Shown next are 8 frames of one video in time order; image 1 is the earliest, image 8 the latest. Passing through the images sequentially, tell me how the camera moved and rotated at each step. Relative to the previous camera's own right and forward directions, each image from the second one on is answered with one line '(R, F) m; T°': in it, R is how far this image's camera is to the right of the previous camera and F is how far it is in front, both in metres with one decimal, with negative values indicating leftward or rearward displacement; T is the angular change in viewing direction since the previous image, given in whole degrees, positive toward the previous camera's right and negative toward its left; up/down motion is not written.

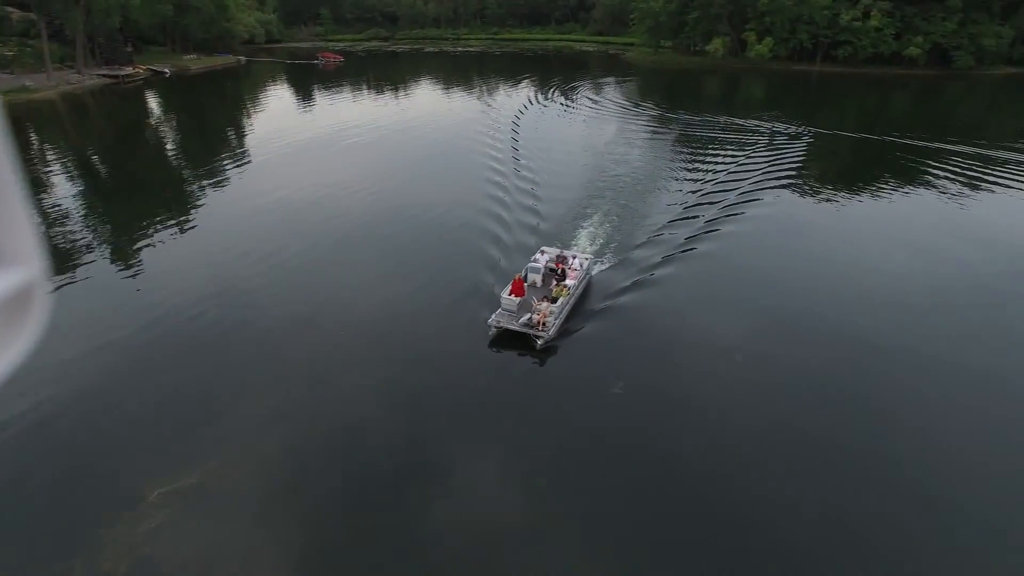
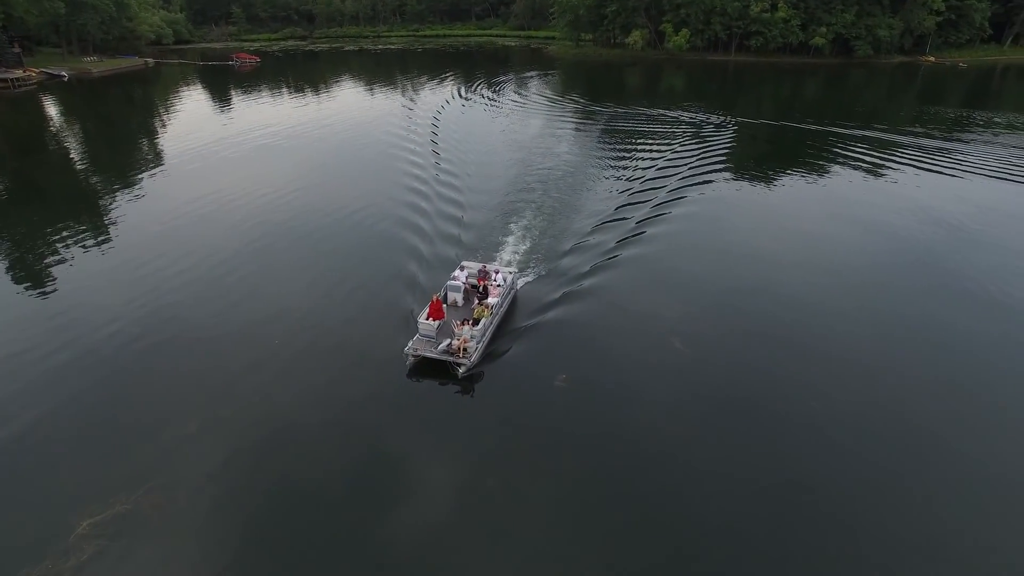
(+1.2, +0.7) m; +5°
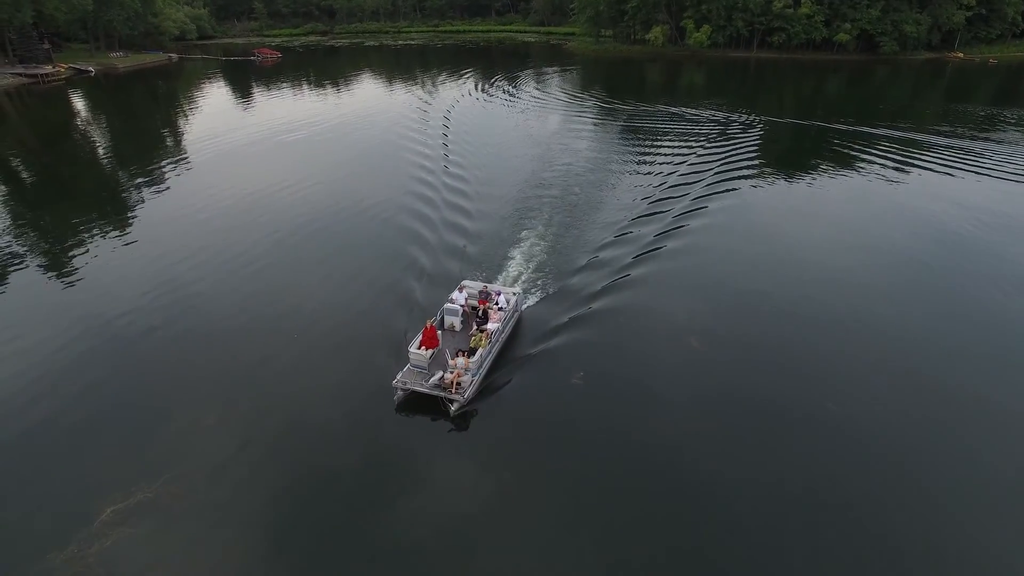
(0.0, -0.1) m; -1°
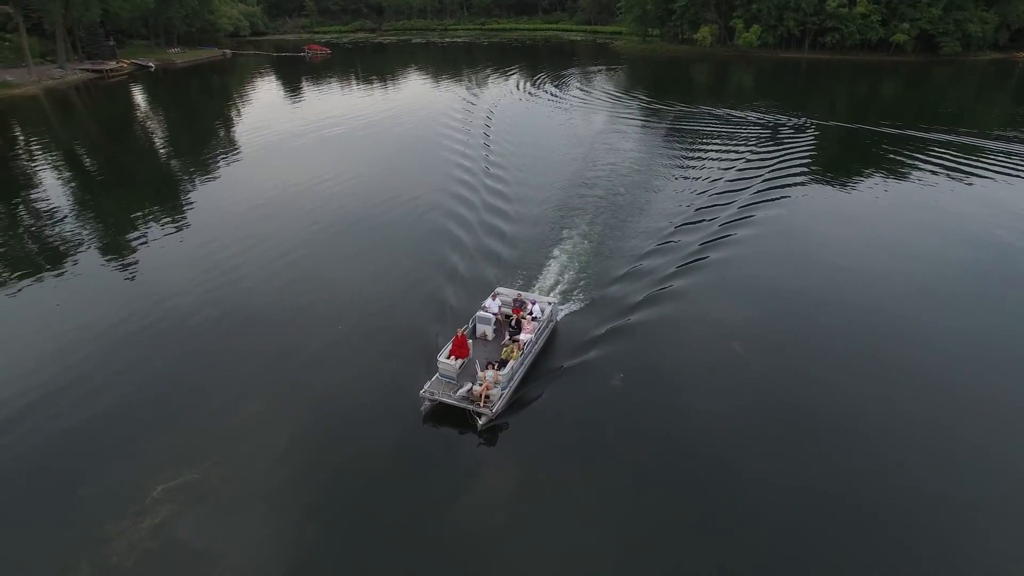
(0.0, -0.2) m; -3°
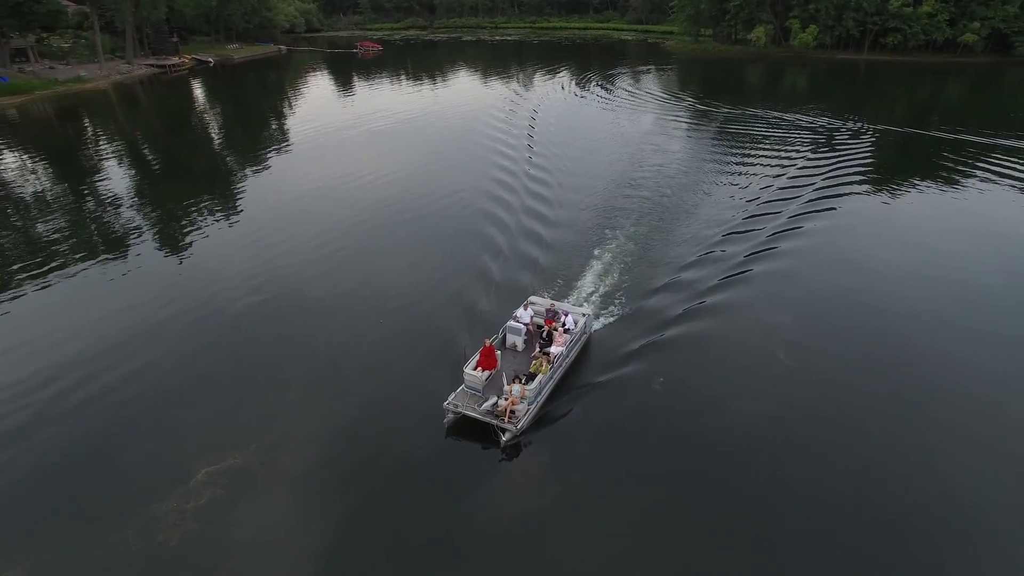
(+0.1, 0.0) m; -4°
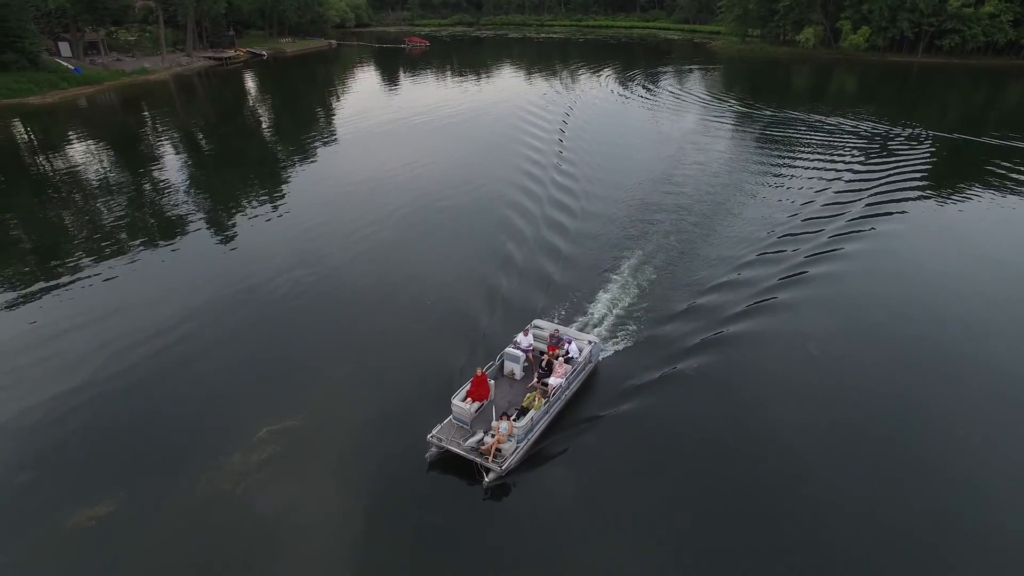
(+0.1, -0.5) m; -3°
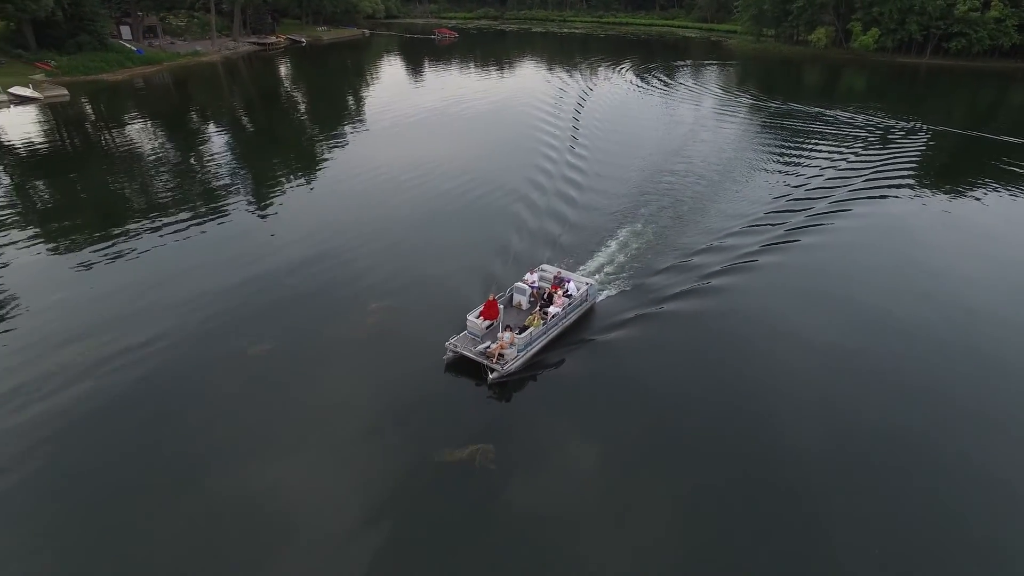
(0.0, -2.7) m; -1°
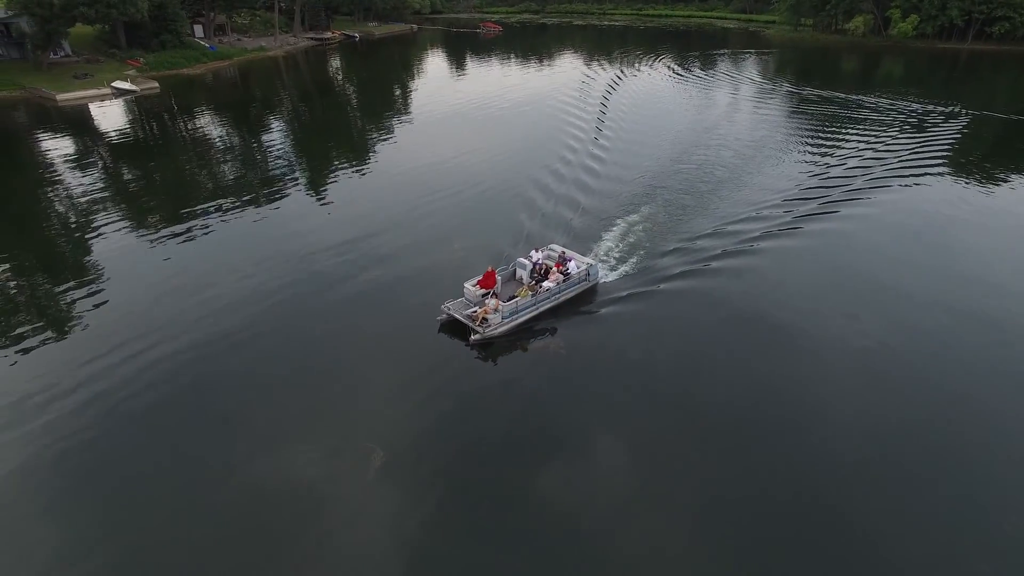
(0.0, -2.3) m; -3°
